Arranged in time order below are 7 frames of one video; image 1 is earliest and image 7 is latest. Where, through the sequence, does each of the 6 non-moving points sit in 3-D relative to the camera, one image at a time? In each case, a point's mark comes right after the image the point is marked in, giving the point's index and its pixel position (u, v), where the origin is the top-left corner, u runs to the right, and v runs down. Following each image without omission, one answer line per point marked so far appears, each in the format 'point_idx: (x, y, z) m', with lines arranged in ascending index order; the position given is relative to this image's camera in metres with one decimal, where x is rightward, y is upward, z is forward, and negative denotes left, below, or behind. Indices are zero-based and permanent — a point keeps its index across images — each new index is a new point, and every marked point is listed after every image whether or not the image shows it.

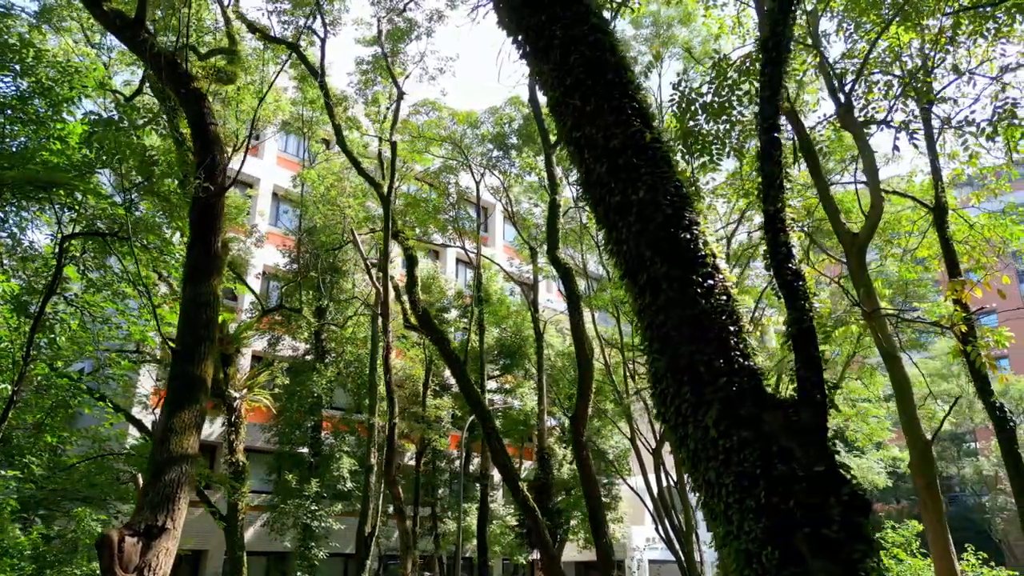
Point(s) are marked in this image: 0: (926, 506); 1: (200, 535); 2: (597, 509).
0: (+3.4, -1.8, +6.0) m
1: (-7.8, -6.2, +18.1) m
2: (+1.0, -2.5, +8.7) m
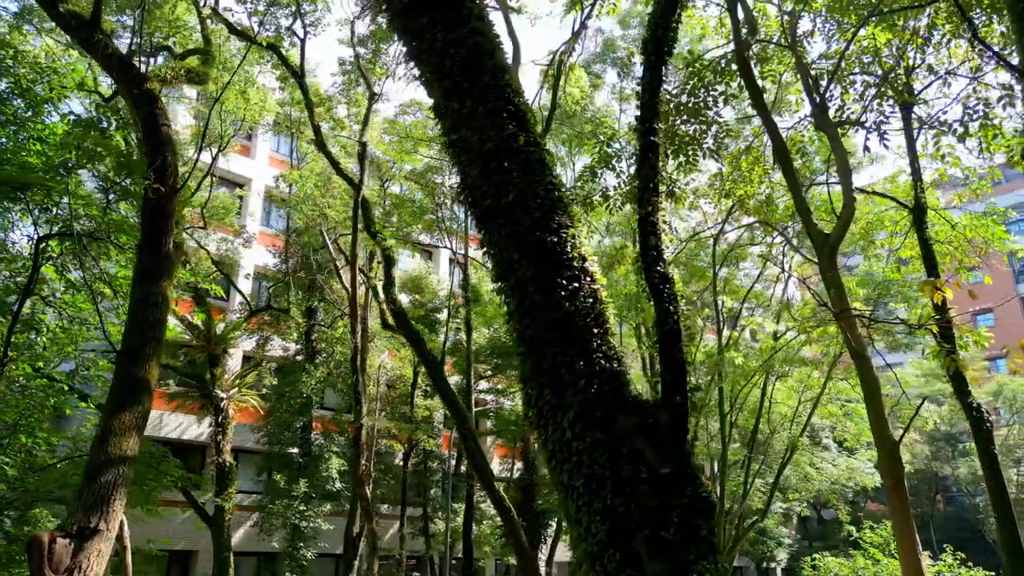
0: (+3.1, -1.8, +6.0) m
1: (-8.1, -6.2, +18.1) m
2: (+0.7, -2.5, +8.7) m
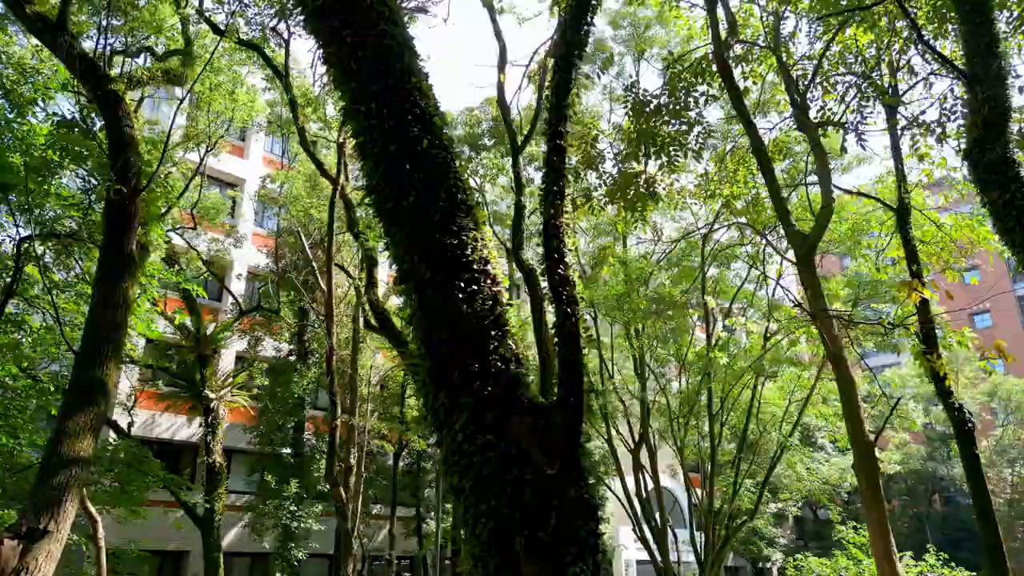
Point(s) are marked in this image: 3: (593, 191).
0: (+2.9, -1.8, +6.0) m
1: (-8.3, -6.2, +18.1) m
2: (+0.5, -2.5, +8.7) m
3: (+1.0, +1.2, +8.9) m
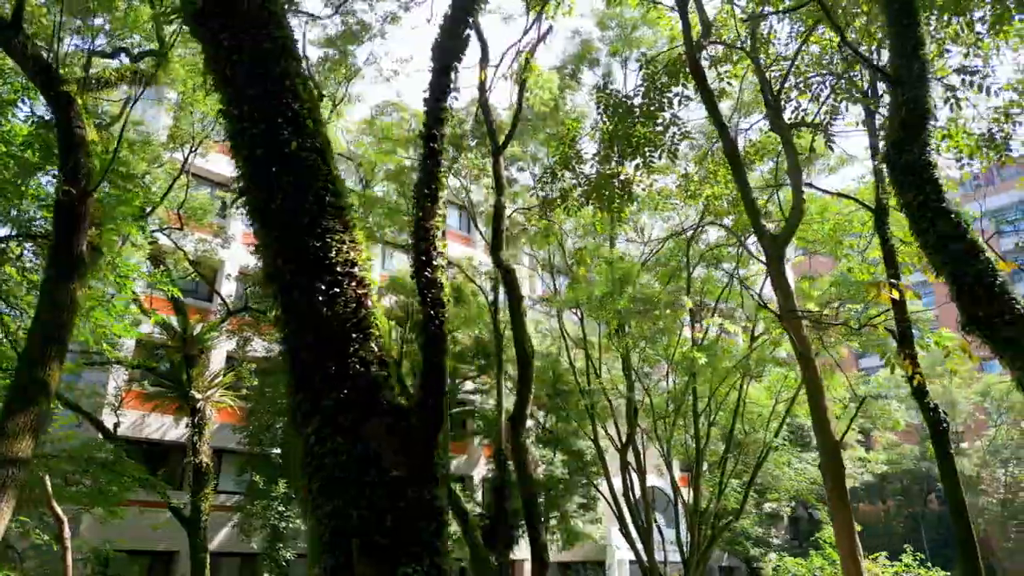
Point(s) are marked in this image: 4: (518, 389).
0: (+2.6, -1.8, +6.0) m
1: (-8.6, -6.2, +18.1) m
2: (+0.2, -2.6, +8.7) m
3: (+0.7, +1.2, +8.9) m
4: (+0.1, -1.2, +9.0) m
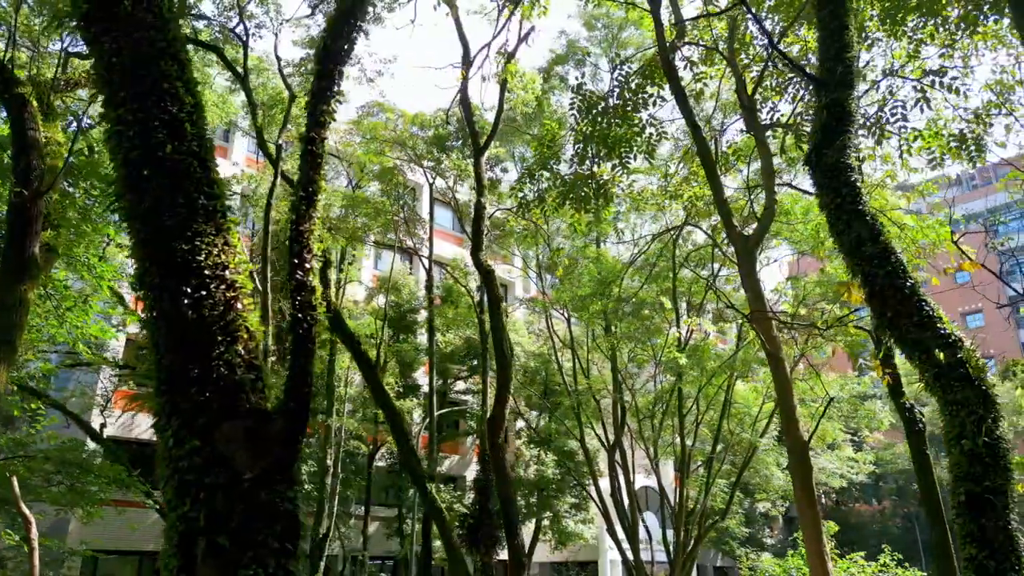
0: (+2.4, -1.8, +6.0) m
1: (-8.8, -6.2, +18.1) m
2: (0.0, -2.6, +8.7) m
3: (+0.5, +1.2, +8.9) m
4: (-0.2, -1.2, +9.0) m
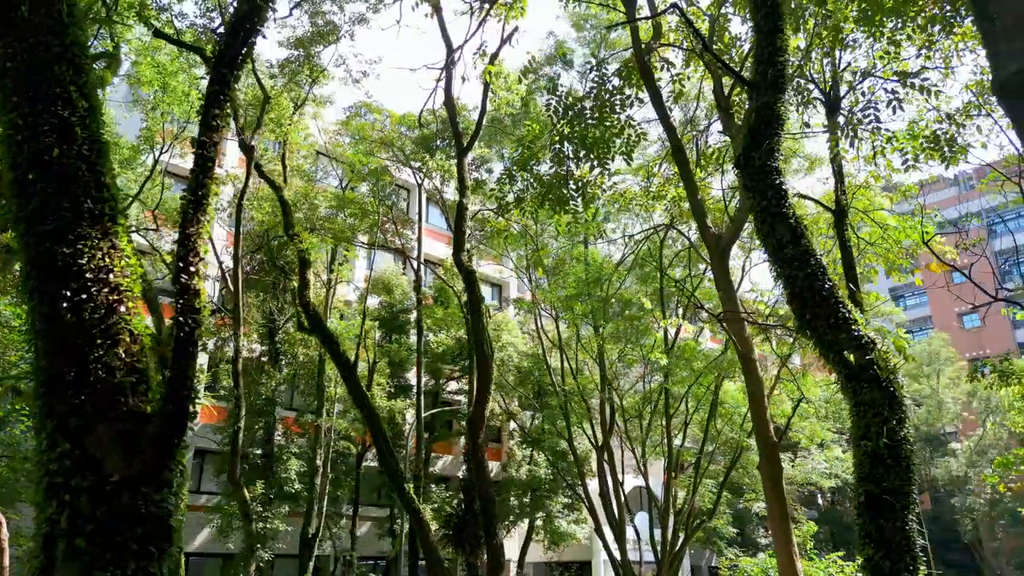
0: (+2.1, -1.8, +6.0) m
1: (-9.1, -6.2, +18.1) m
2: (-0.3, -2.6, +8.7) m
3: (+0.2, +1.2, +8.9) m
4: (-0.4, -1.2, +9.0) m
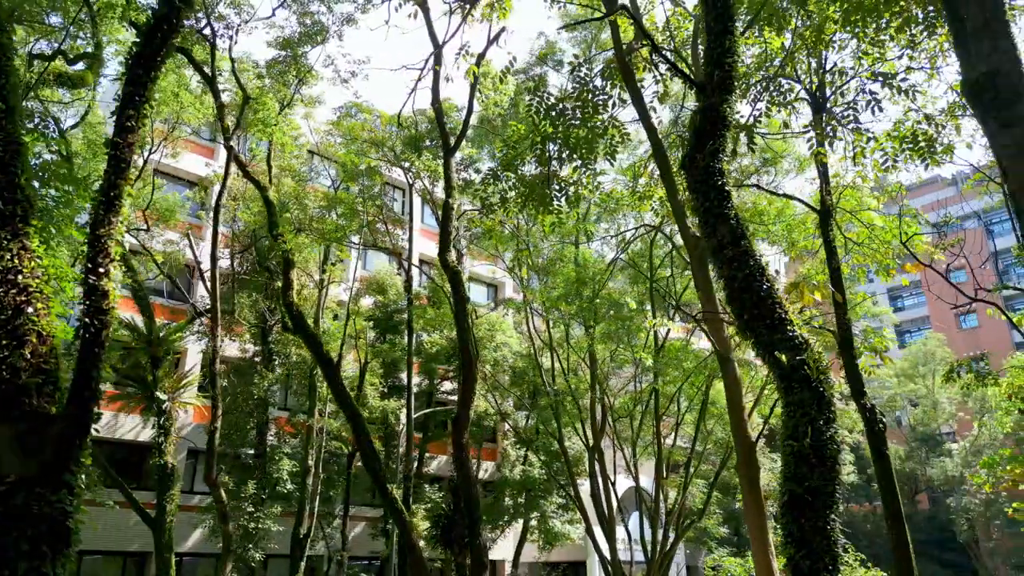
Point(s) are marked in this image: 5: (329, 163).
0: (+1.9, -1.8, +6.0) m
1: (-9.3, -6.2, +18.1) m
2: (-0.5, -2.6, +8.7) m
3: (0.0, +1.2, +8.9) m
4: (-0.6, -1.2, +9.0) m
5: (-4.1, +2.8, +16.4) m
